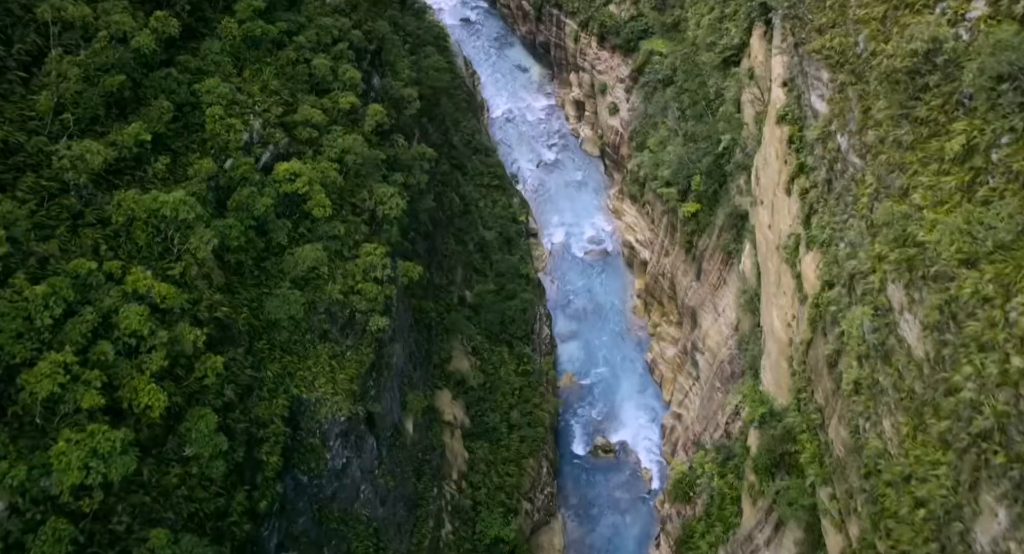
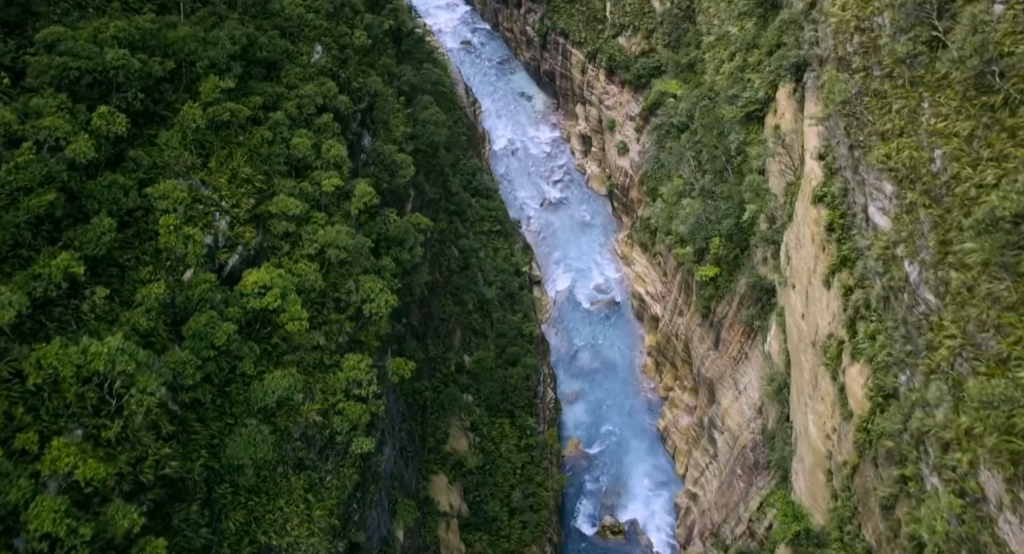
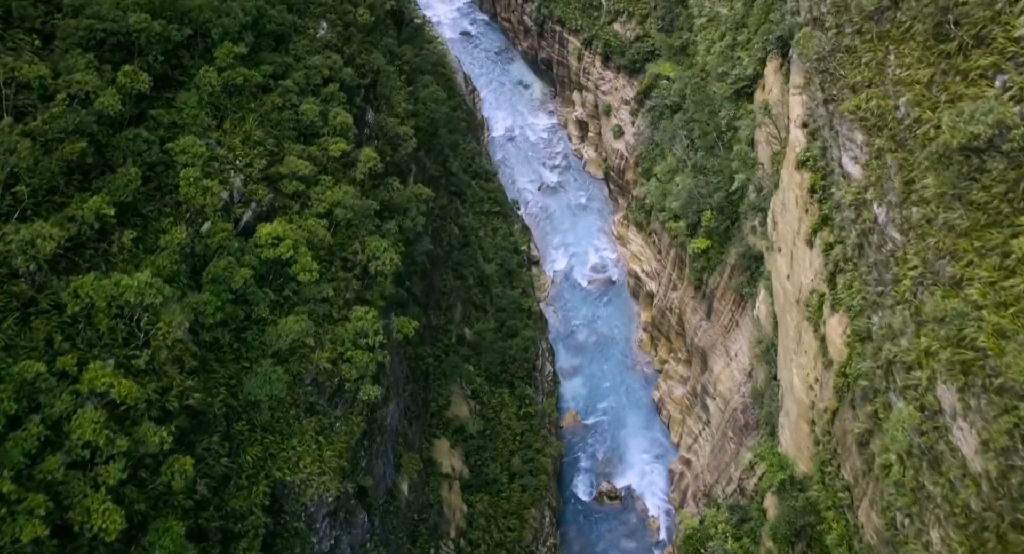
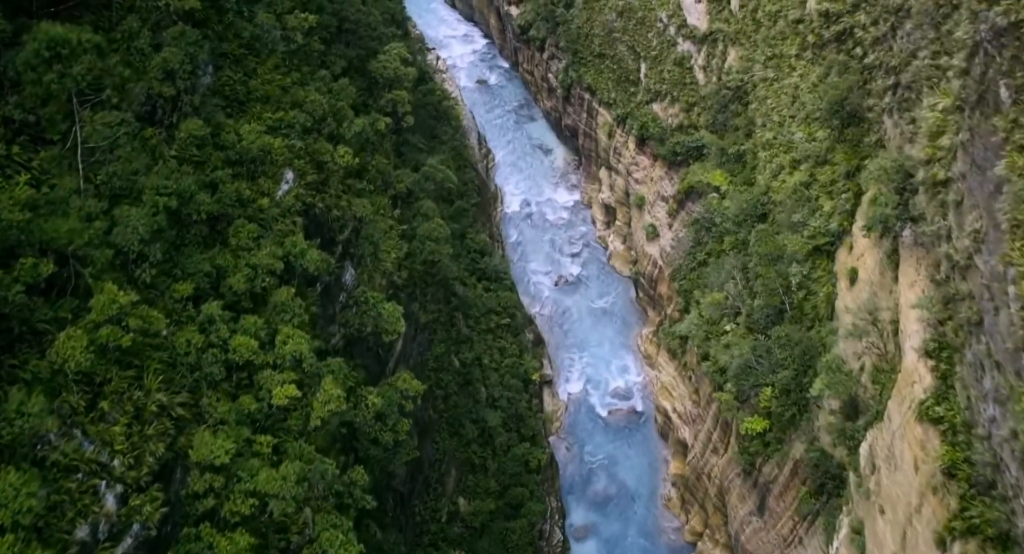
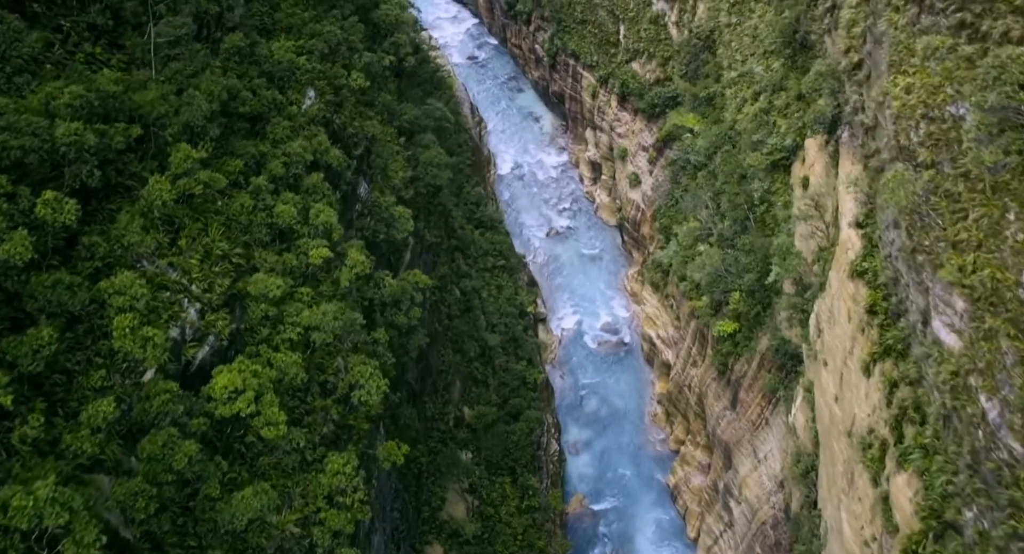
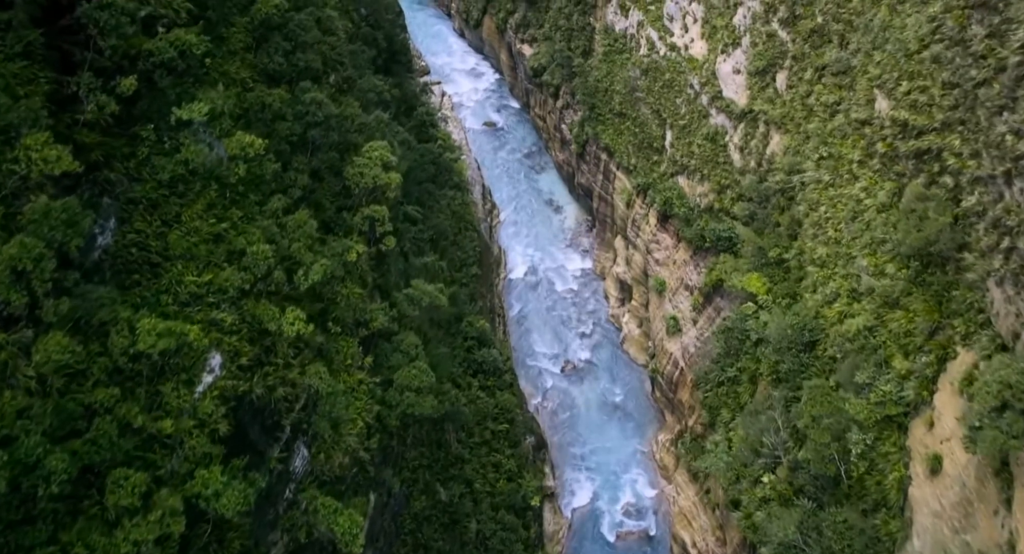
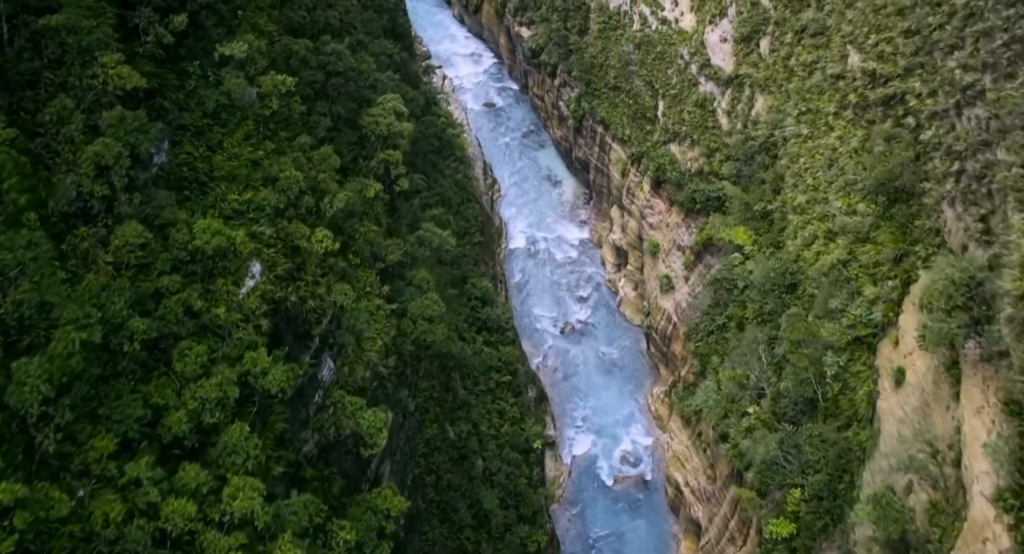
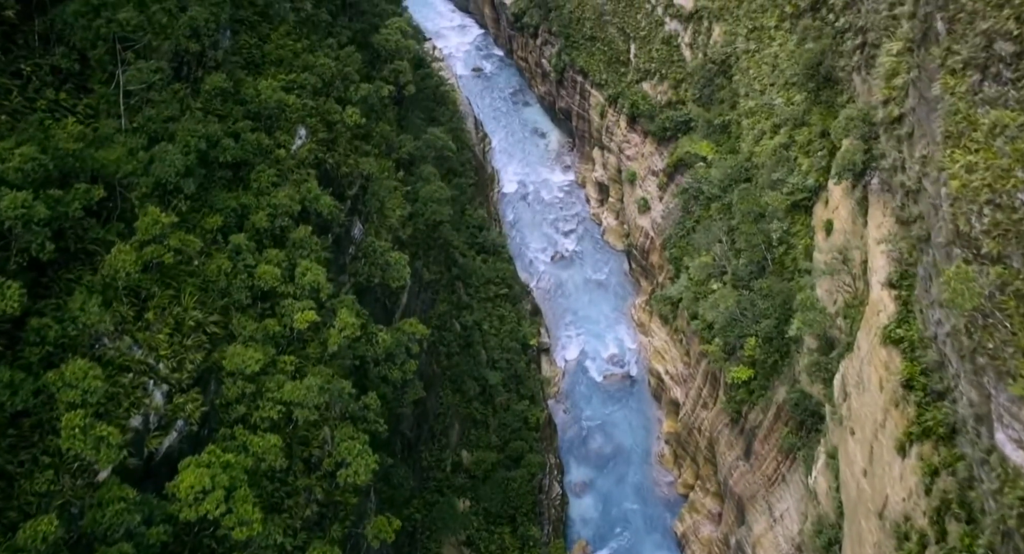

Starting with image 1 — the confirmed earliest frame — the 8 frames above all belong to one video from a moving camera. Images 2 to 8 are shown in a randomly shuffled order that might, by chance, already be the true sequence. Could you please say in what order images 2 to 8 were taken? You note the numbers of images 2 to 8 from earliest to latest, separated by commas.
3, 2, 5, 8, 4, 7, 6
